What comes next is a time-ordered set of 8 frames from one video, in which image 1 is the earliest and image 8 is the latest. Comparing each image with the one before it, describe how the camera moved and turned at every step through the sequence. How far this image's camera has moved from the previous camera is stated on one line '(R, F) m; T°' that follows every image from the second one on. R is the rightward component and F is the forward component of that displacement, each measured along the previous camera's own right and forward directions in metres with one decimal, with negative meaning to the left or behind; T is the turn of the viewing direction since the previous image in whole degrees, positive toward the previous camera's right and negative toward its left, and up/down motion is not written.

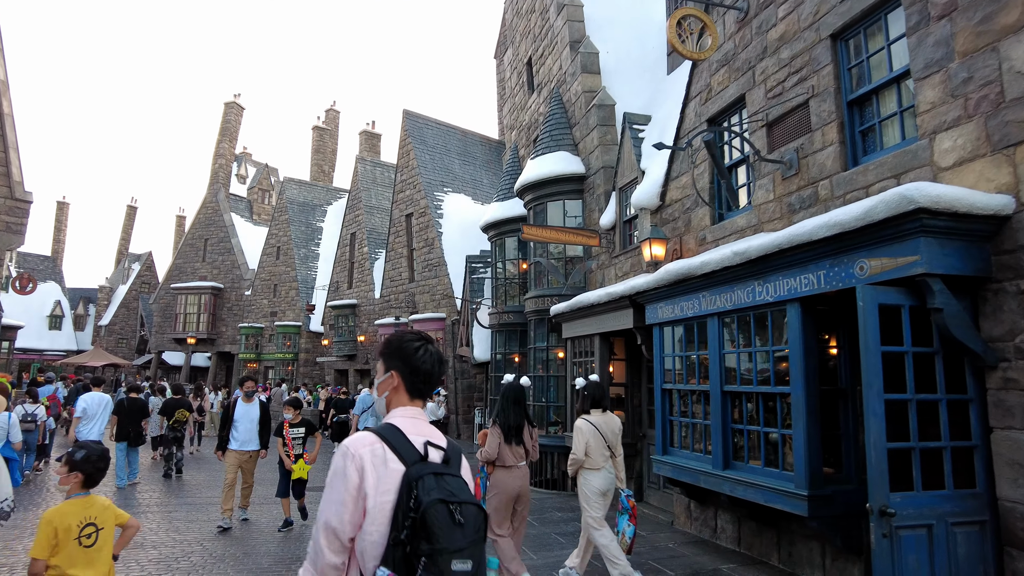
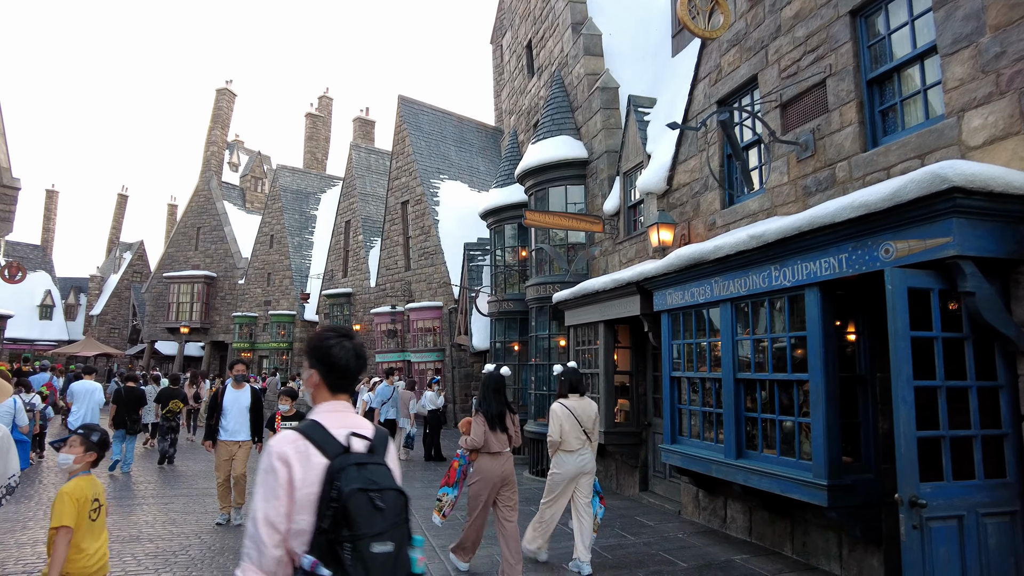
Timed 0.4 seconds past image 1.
(-0.1, +0.2) m; +1°
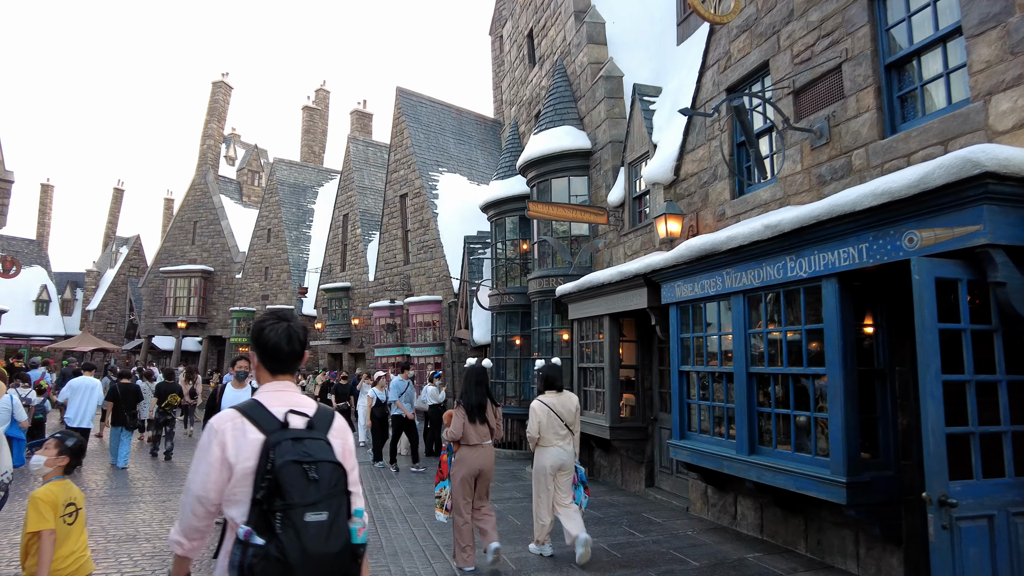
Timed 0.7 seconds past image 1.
(-0.1, +0.2) m; 0°
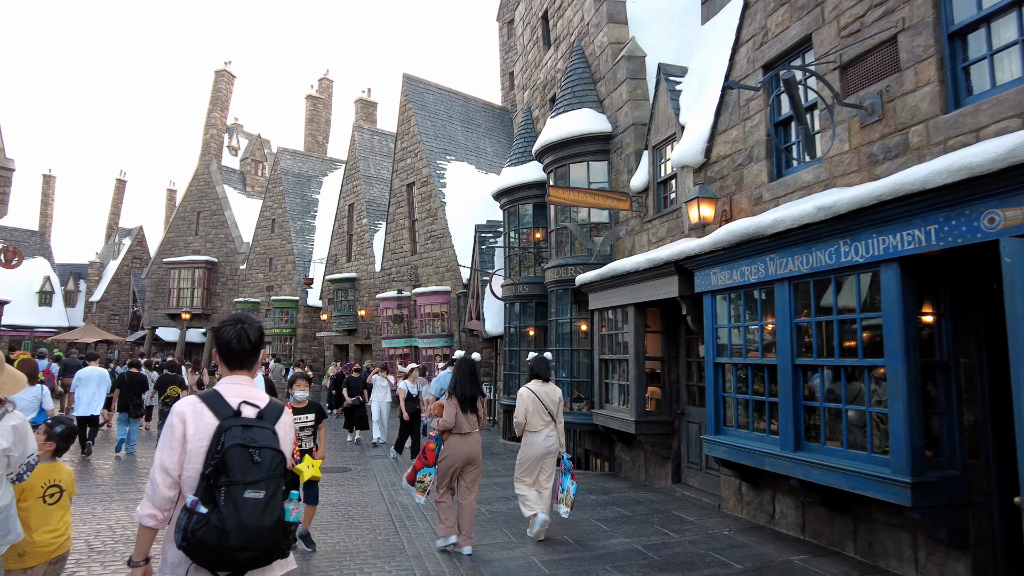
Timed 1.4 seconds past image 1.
(-0.2, +0.3) m; 0°
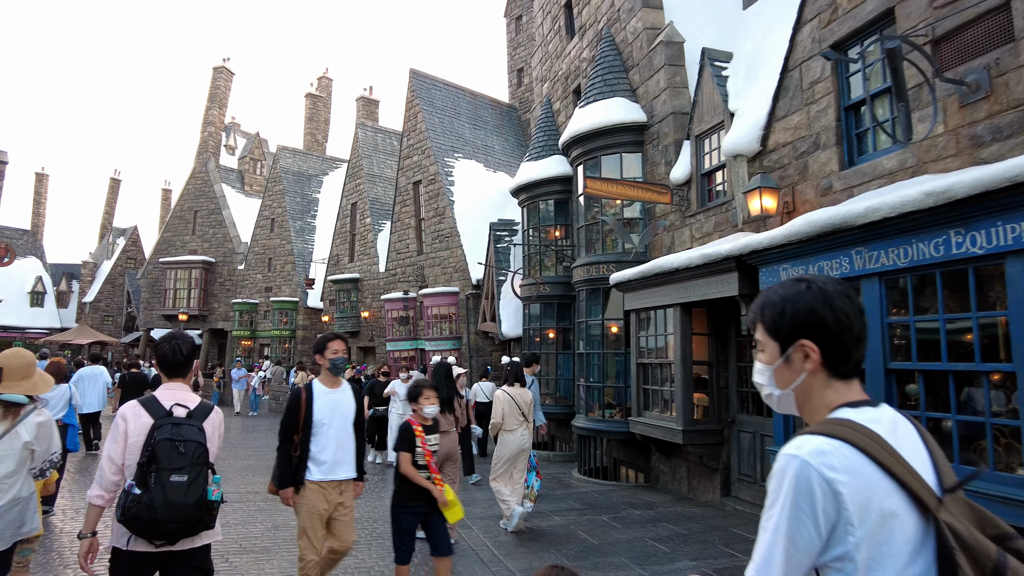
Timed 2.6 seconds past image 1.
(-0.5, +0.6) m; +1°
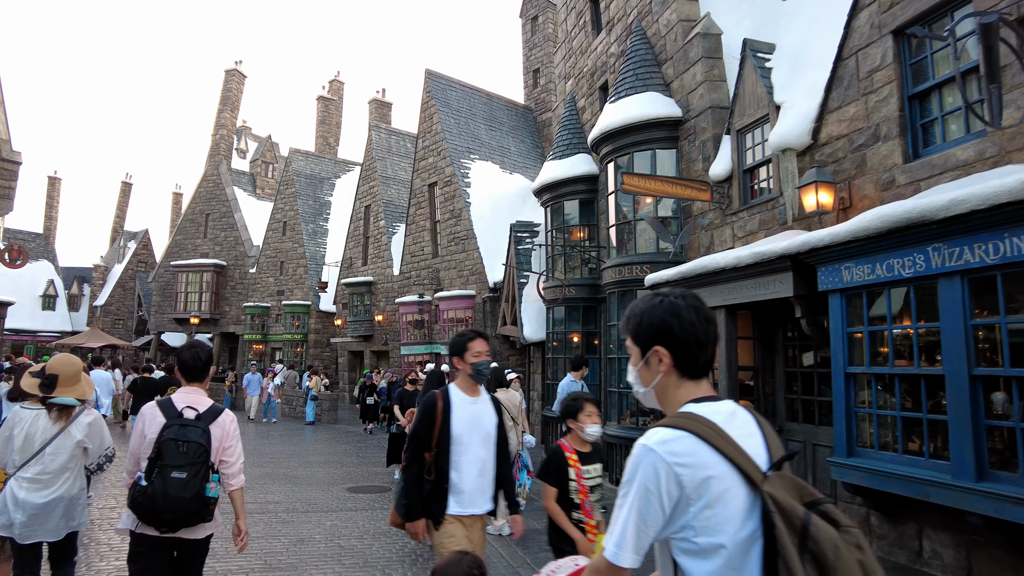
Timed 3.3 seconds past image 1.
(-0.3, +0.3) m; -1°
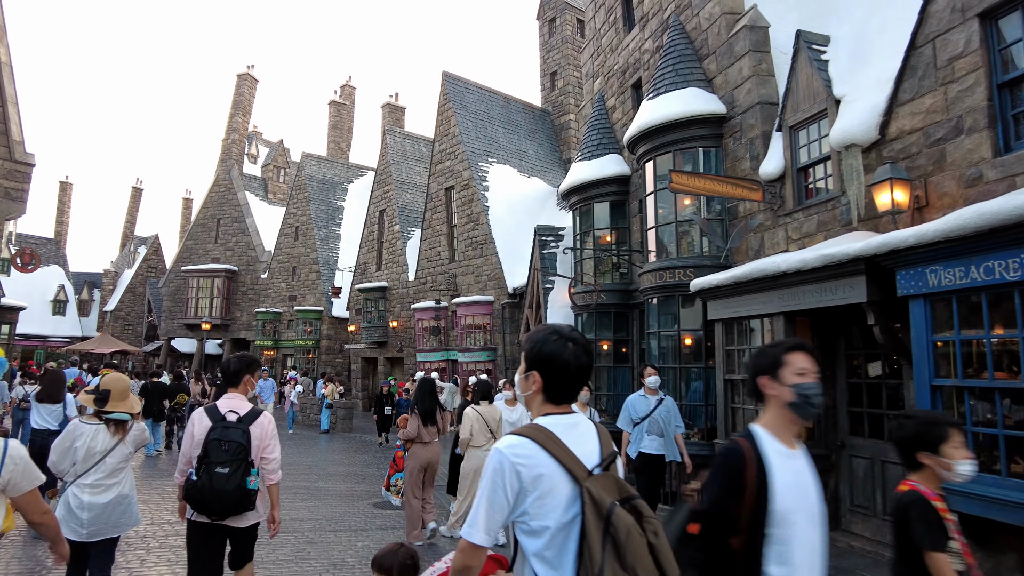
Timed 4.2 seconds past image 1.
(-0.4, +0.4) m; -1°
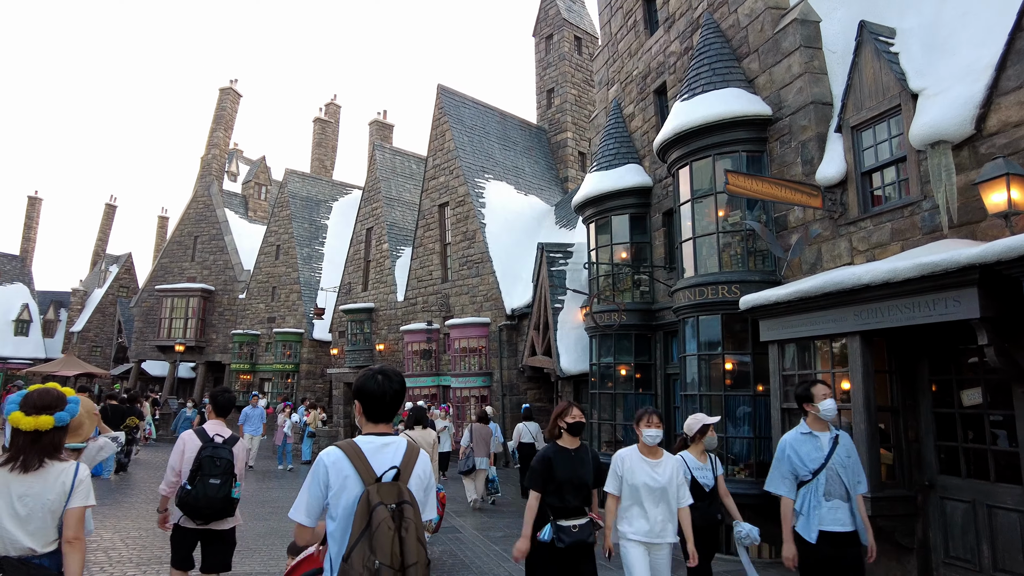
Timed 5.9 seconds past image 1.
(-0.5, +0.9) m; +2°
